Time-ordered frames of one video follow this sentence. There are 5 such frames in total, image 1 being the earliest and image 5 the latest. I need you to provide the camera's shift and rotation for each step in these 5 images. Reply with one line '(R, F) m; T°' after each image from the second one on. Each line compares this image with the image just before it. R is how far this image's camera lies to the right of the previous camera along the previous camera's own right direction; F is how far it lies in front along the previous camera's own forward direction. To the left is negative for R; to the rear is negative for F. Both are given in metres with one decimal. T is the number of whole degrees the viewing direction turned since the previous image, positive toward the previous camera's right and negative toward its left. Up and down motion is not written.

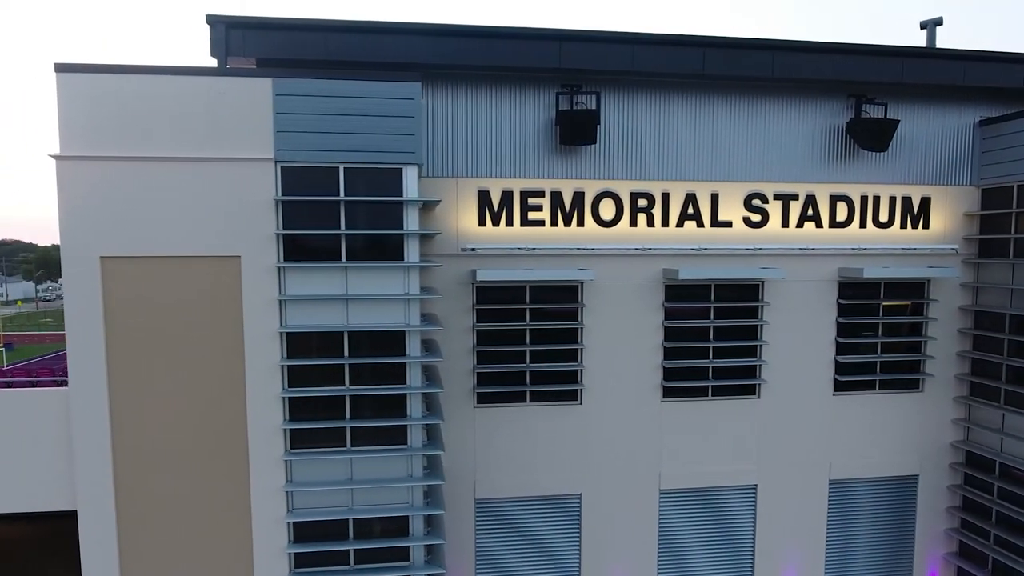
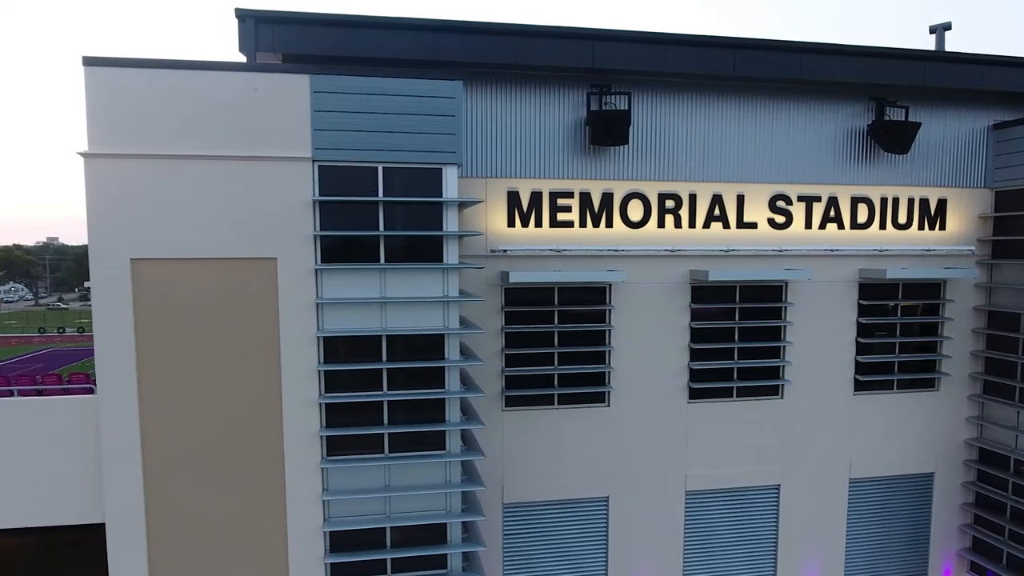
(-0.9, +0.2) m; +2°
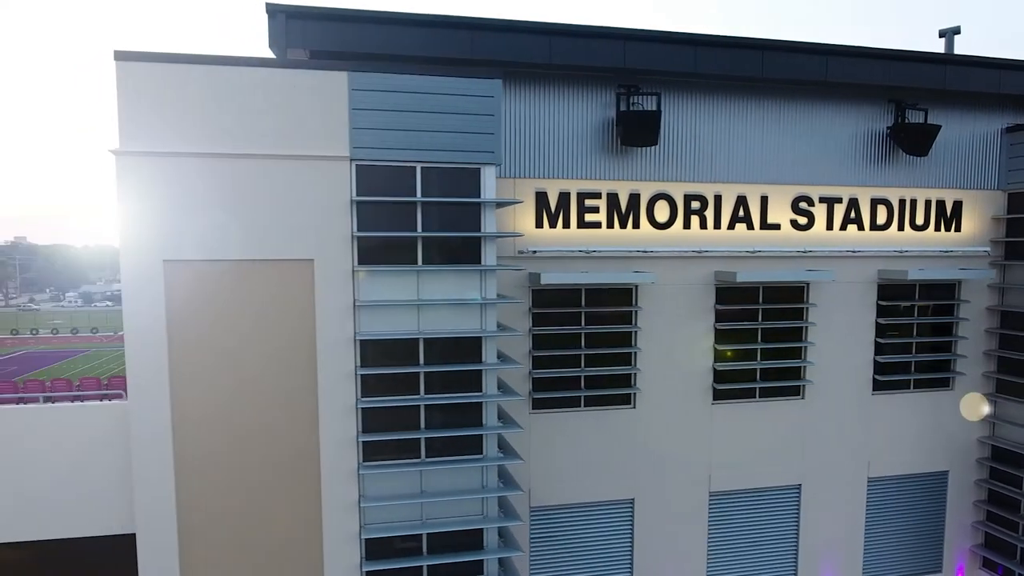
(-0.8, +0.1) m; +2°
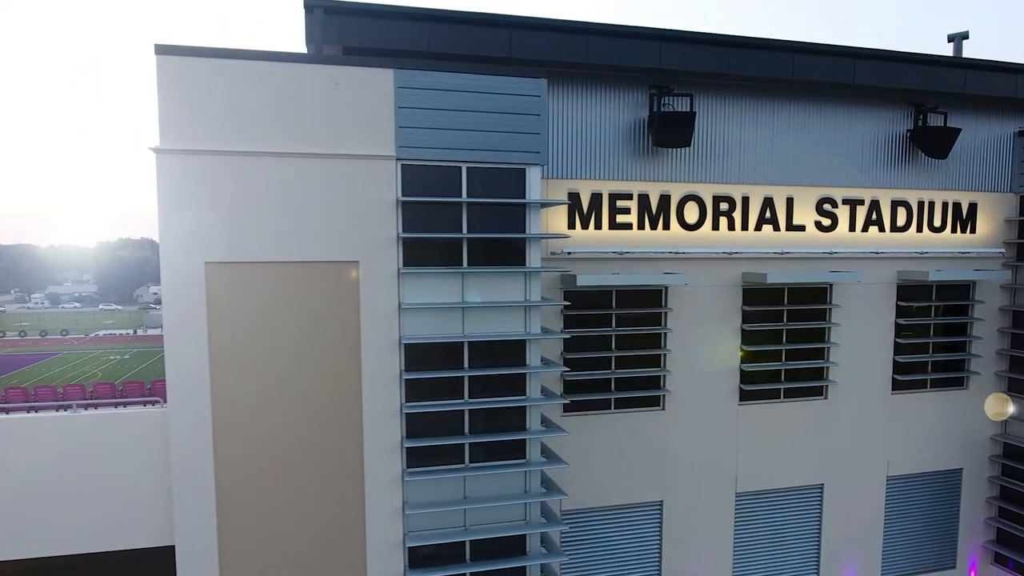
(-0.9, +0.1) m; +2°
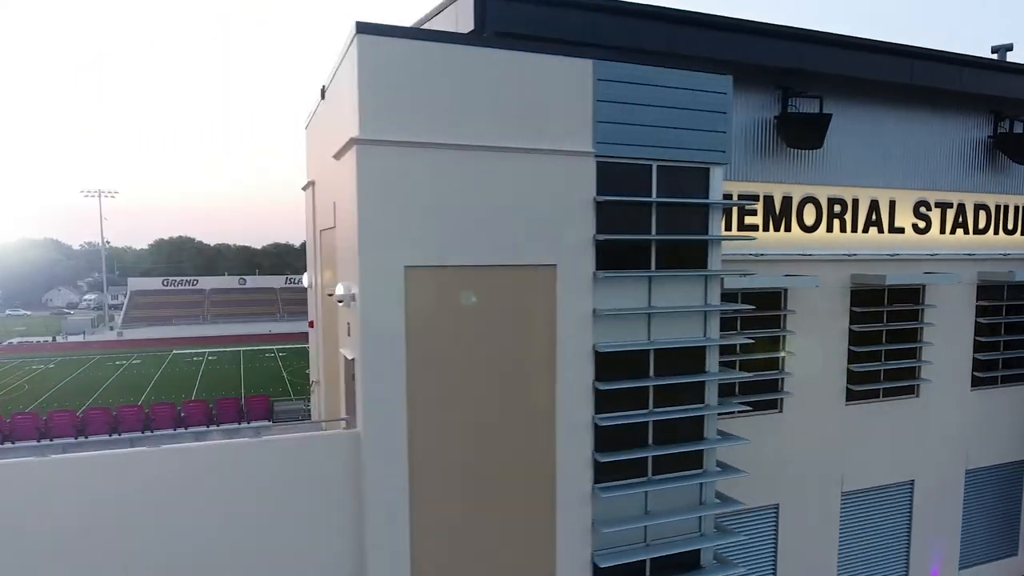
(-3.2, +0.7) m; +6°
